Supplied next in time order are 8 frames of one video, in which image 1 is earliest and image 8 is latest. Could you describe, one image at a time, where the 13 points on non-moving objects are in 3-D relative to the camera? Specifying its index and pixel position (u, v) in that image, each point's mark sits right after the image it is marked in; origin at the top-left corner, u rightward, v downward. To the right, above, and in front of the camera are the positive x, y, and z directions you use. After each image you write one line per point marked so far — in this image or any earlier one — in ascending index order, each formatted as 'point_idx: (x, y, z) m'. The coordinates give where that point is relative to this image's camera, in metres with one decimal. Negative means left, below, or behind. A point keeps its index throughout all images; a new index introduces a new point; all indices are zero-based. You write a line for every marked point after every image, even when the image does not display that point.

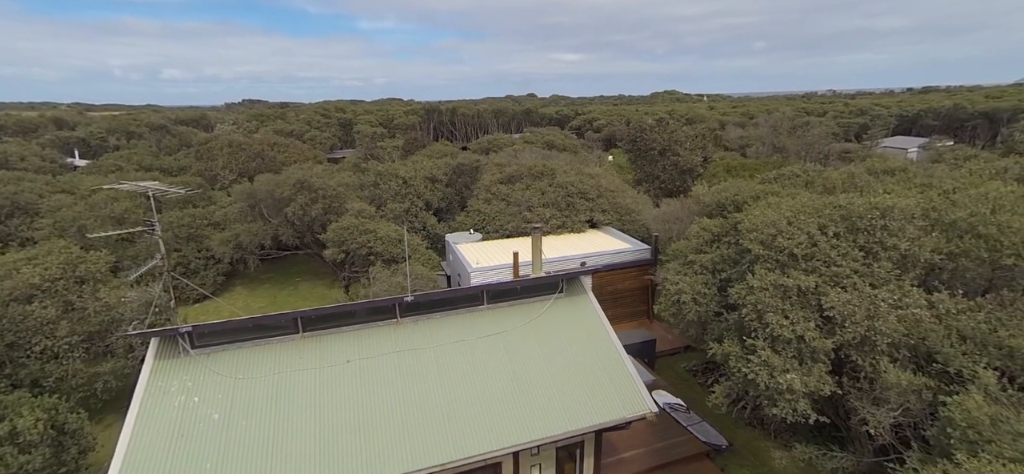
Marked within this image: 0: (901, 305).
0: (+8.1, -1.4, +9.3) m
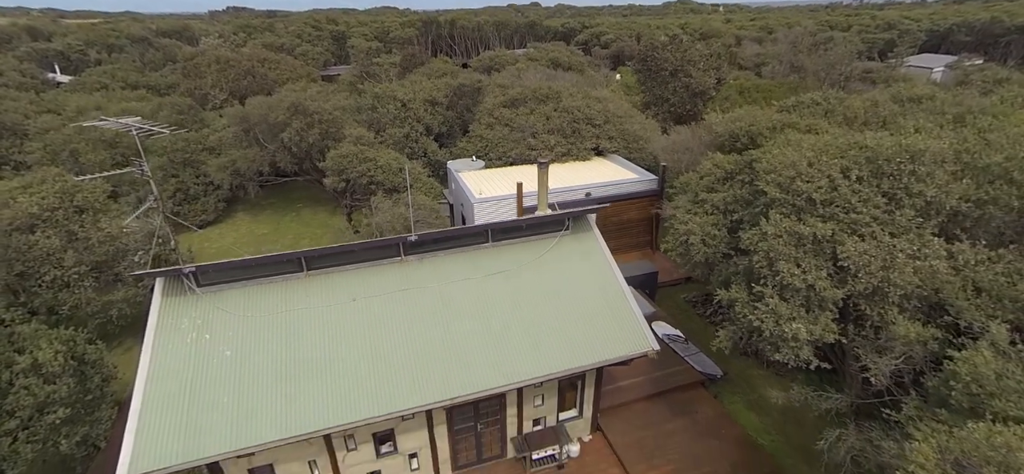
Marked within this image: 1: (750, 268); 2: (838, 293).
0: (+8.2, -0.4, +9.1) m
1: (+5.9, -0.8, +11.2) m
2: (+6.6, -1.1, +9.1) m
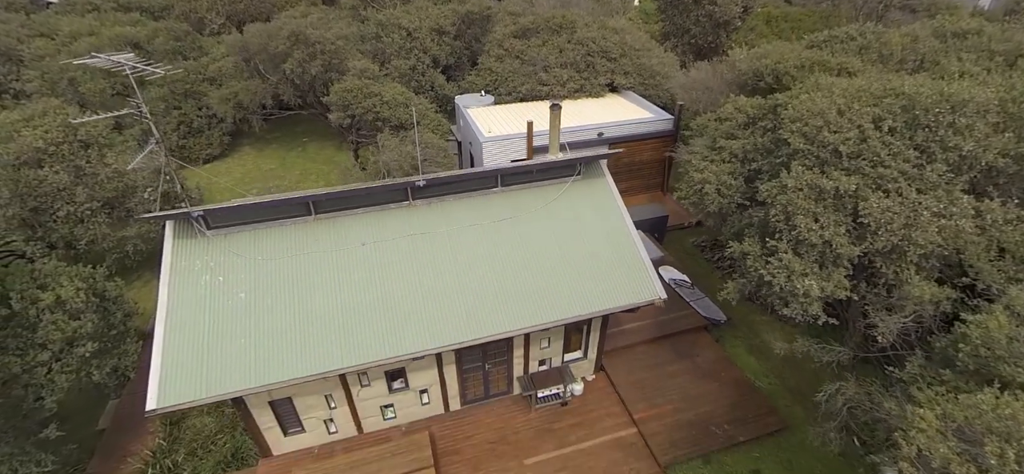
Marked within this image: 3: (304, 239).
0: (+8.4, +0.4, +8.8) m
1: (+6.1, +0.4, +11.0) m
2: (+6.8, -0.3, +8.9) m
3: (-5.7, 0.0, +12.3) m
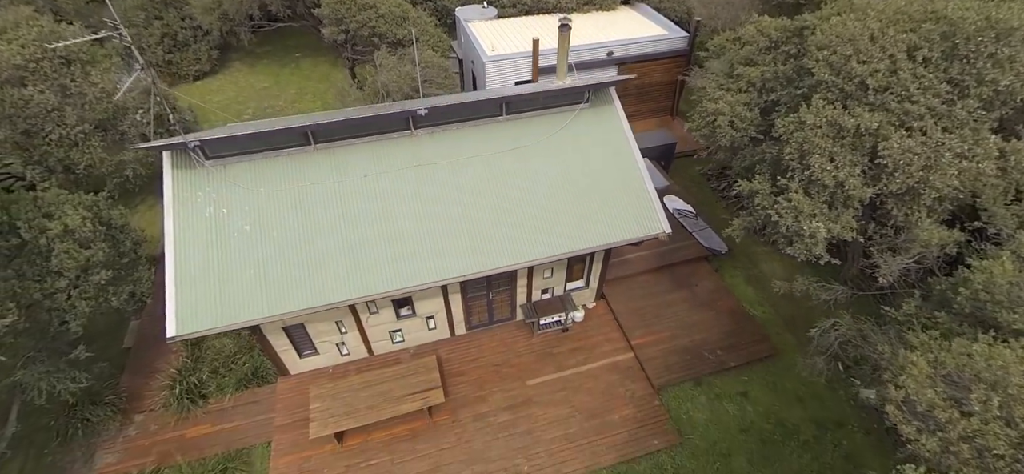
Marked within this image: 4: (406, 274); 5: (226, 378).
0: (+8.5, +1.5, +8.4) m
1: (+6.3, +1.9, +10.6) m
2: (+6.9, +0.9, +8.7) m
3: (-5.6, +1.8, +12.1) m
4: (-2.7, -0.9, +11.7) m
5: (-8.9, -4.4, +14.0) m
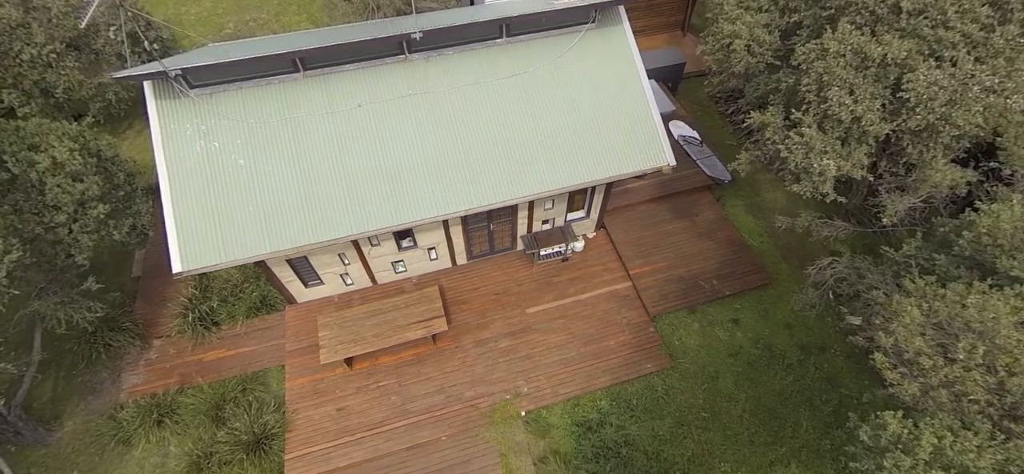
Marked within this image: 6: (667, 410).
0: (+8.6, +2.6, +7.9) m
1: (+6.3, +3.3, +10.0) m
2: (+6.9, +2.0, +8.4) m
3: (-5.5, +3.5, +11.5) m
4: (-2.7, +0.8, +11.6) m
5: (-8.9, -2.3, +14.5) m
6: (+4.4, -4.9, +12.8) m
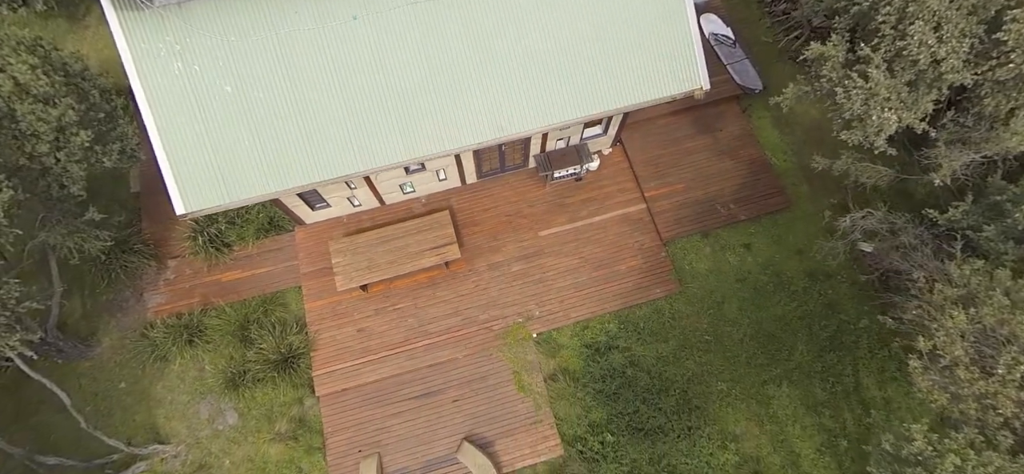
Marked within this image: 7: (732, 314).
0: (+9.0, +3.0, +6.7) m
1: (+6.7, +4.3, +8.5) m
2: (+7.3, +2.6, +7.3) m
3: (-5.1, +5.0, +9.8) m
4: (-2.3, +2.3, +10.7) m
5: (-8.5, +0.3, +14.3) m
6: (+4.7, -2.8, +13.4) m
7: (+6.6, -2.3, +13.6) m
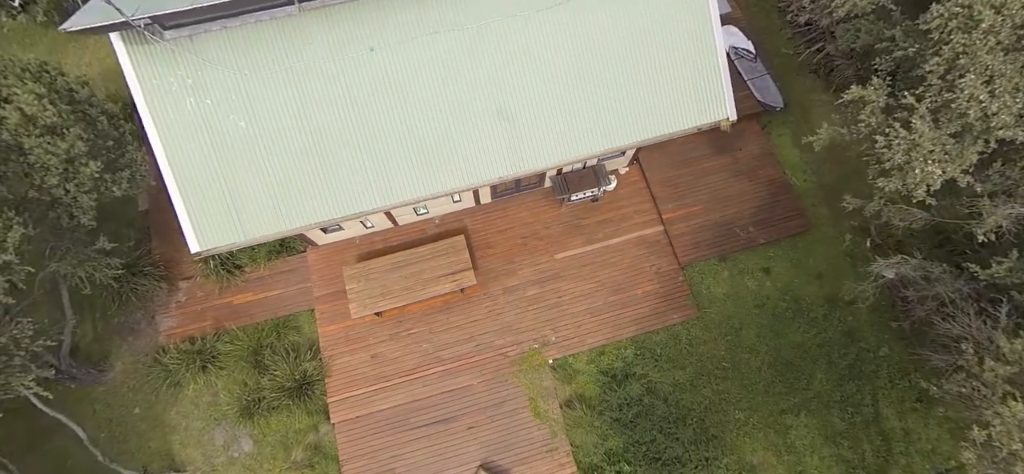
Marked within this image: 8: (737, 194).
0: (+9.5, +2.0, +6.4) m
1: (+7.2, +3.4, +8.2) m
2: (+7.8, +1.6, +7.0) m
3: (-4.6, +4.2, +9.5) m
4: (-1.8, +1.5, +10.4) m
5: (-8.0, -0.4, +14.1) m
6: (+5.2, -3.6, +13.3) m
7: (+7.1, -3.1, +13.4) m
8: (+7.4, +1.4, +14.8) m
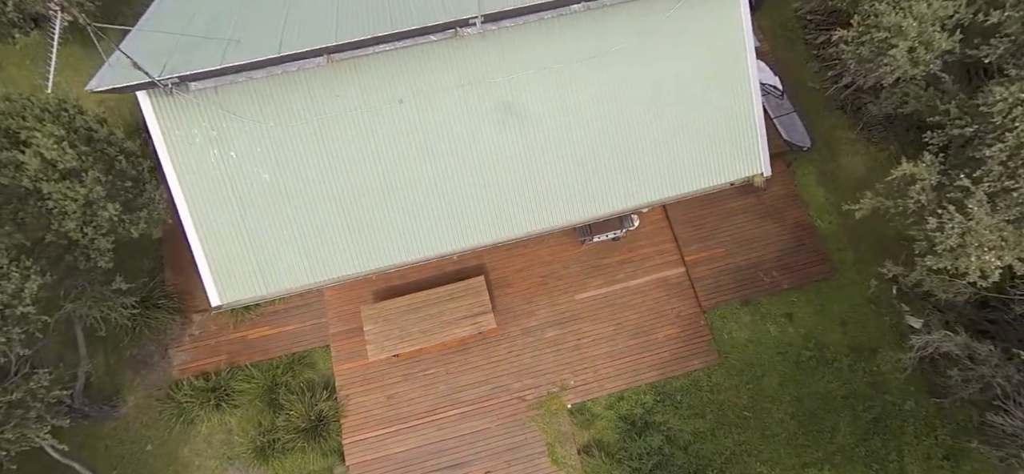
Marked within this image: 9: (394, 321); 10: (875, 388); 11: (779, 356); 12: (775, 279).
0: (+10.1, +0.5, +6.1) m
1: (+7.8, +1.9, +7.9) m
2: (+8.4, +0.2, +6.7) m
3: (-3.9, +3.0, +9.2) m
4: (-1.2, +0.3, +10.2) m
5: (-7.4, -1.5, +13.8) m
6: (+5.7, -5.0, +13.0) m
7: (+7.6, -4.5, +13.2) m
8: (+8.1, 0.0, +14.6) m
9: (-3.3, -2.4, +12.7) m
10: (+10.5, -4.4, +13.0) m
11: (+8.0, -3.6, +13.5) m
12: (+8.3, -1.3, +14.1) m
